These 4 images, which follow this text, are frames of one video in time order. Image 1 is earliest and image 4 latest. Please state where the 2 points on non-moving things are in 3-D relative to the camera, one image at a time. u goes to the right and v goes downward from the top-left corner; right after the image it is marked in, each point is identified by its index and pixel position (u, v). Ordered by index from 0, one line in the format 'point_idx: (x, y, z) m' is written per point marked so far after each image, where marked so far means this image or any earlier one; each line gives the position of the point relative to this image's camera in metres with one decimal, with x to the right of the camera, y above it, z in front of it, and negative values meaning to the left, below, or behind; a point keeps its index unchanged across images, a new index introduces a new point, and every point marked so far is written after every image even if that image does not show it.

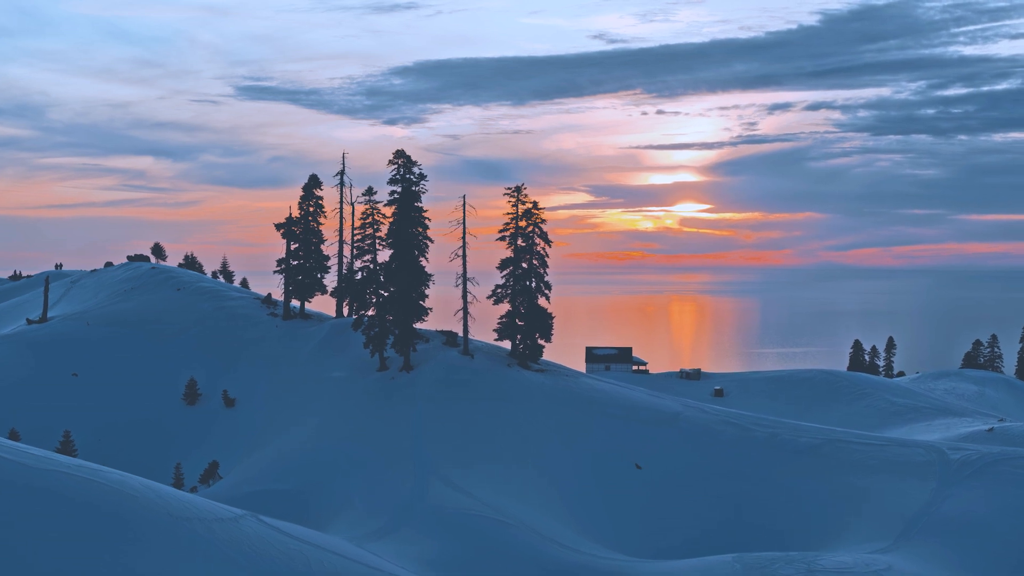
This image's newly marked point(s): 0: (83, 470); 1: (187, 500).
0: (-11.2, -5.0, +18.4) m
1: (-9.1, -6.2, +19.9) m
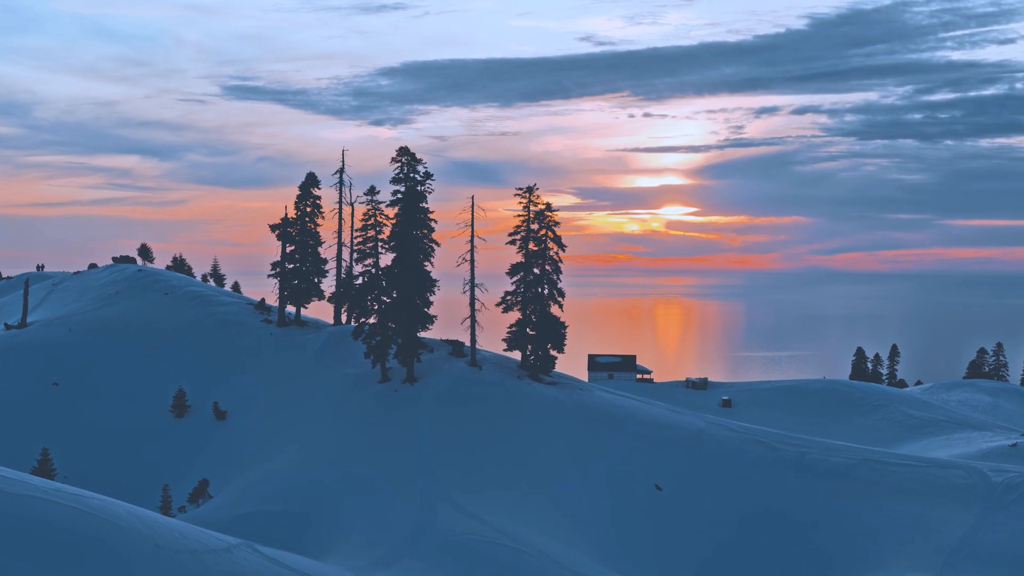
0: (-10.9, -5.1, +17.1) m
1: (-8.8, -6.3, +18.6) m
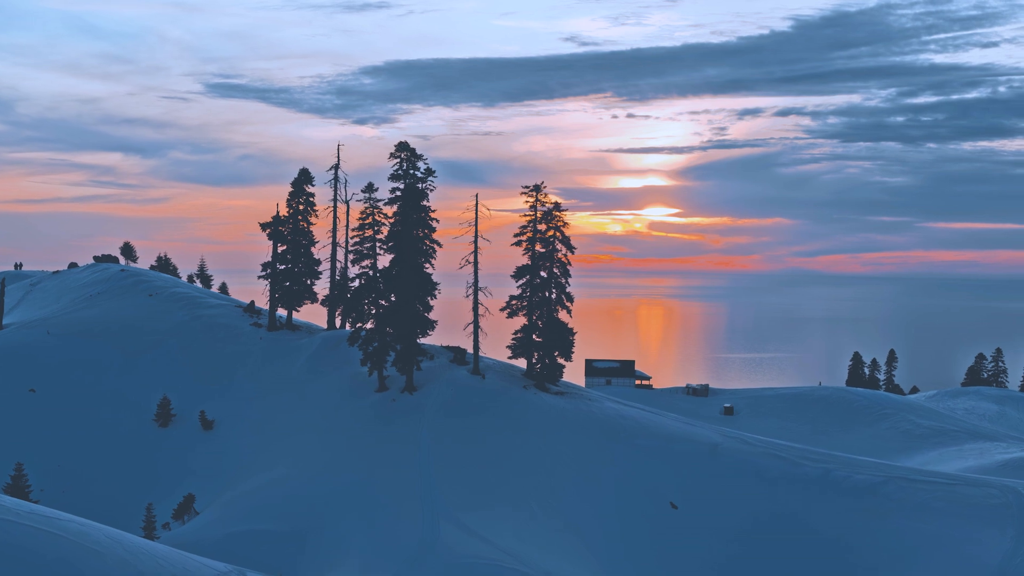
0: (-10.8, -5.1, +16.0) m
1: (-8.7, -6.4, +17.5) m
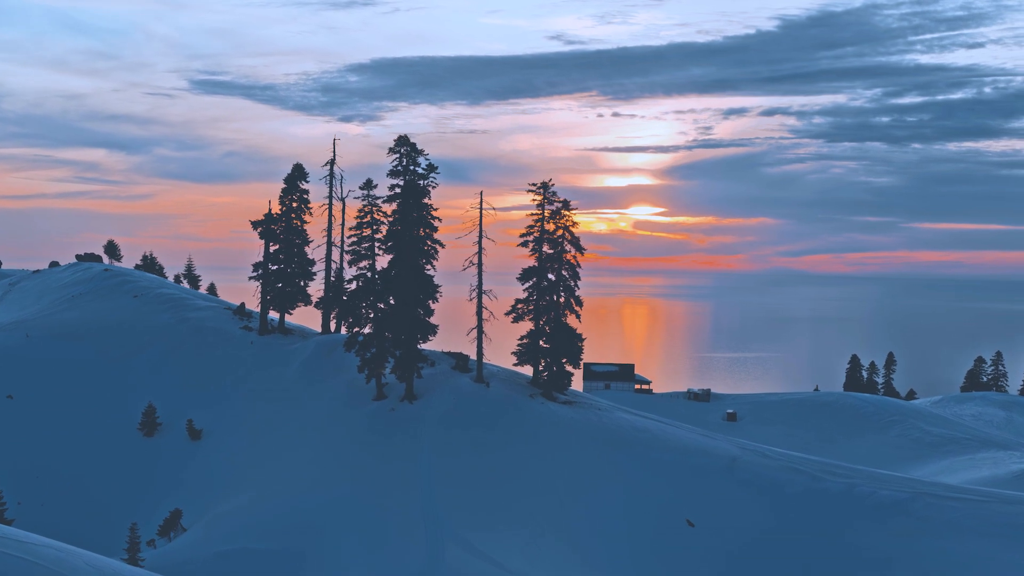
0: (-10.6, -5.2, +15.0) m
1: (-8.6, -6.4, +16.5) m
